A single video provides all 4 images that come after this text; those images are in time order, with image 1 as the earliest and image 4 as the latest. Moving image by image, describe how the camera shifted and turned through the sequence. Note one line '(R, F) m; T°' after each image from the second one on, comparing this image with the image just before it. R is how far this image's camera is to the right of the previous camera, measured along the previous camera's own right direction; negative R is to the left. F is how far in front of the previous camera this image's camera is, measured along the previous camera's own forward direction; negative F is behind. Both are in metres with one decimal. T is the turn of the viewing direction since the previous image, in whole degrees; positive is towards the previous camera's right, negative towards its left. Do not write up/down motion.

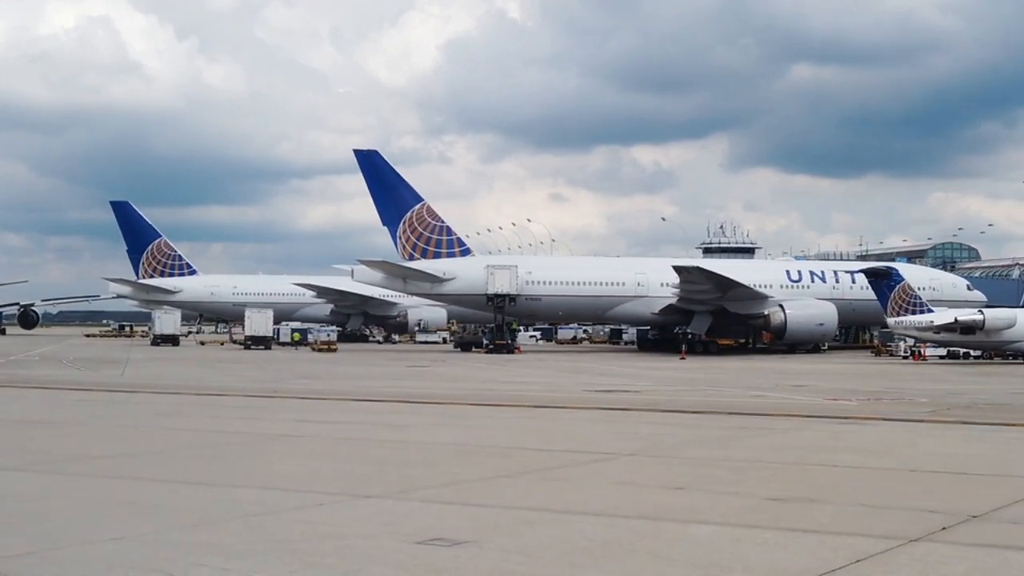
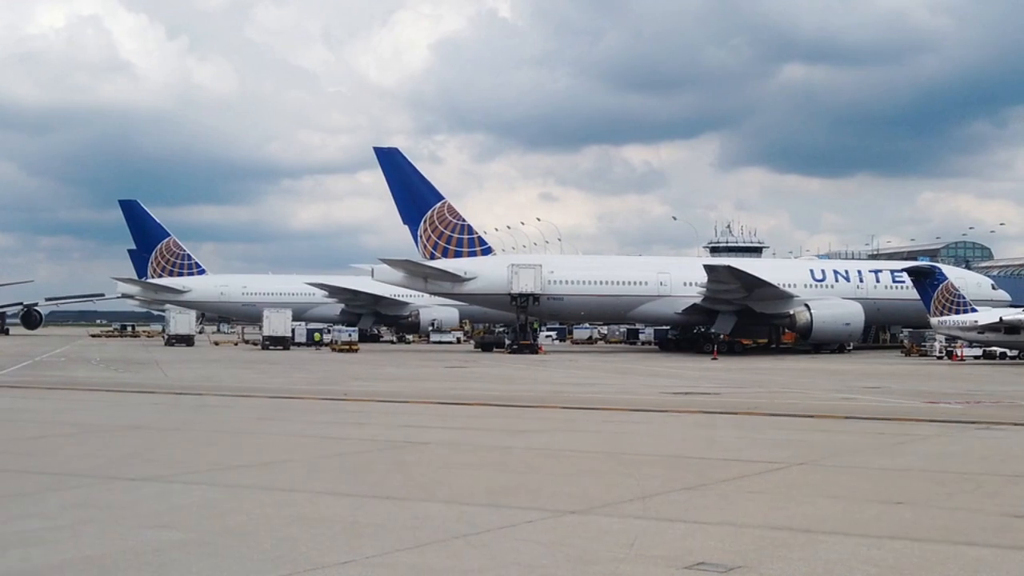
(-1.5, +0.6) m; 0°
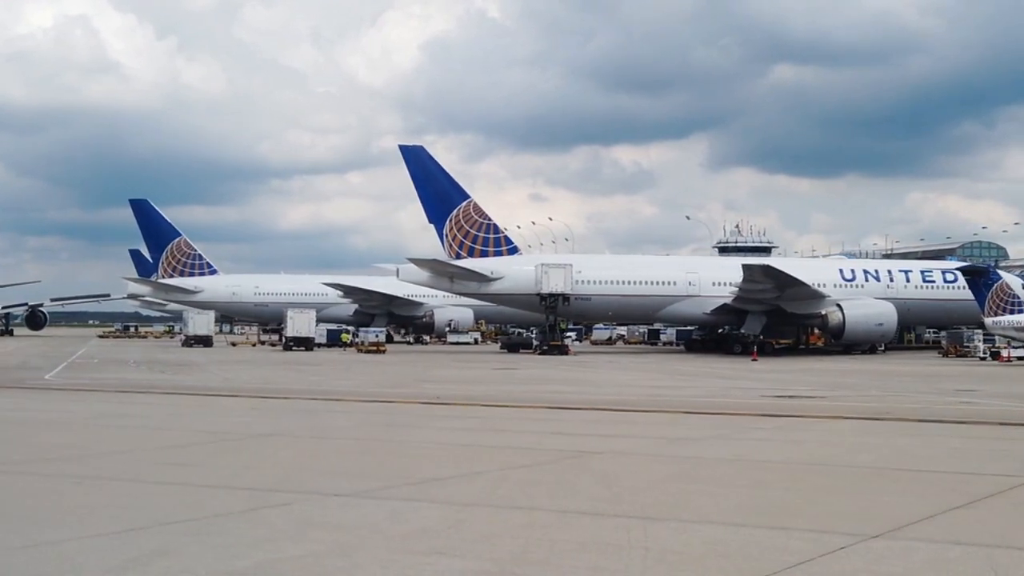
(-1.9, +0.8) m; 0°
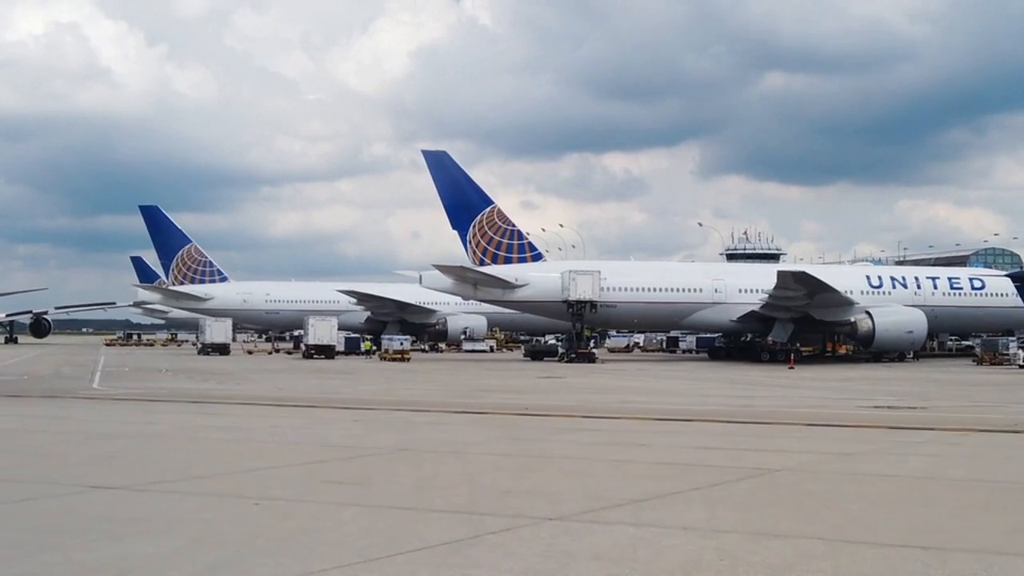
(-1.7, +0.7) m; 0°
